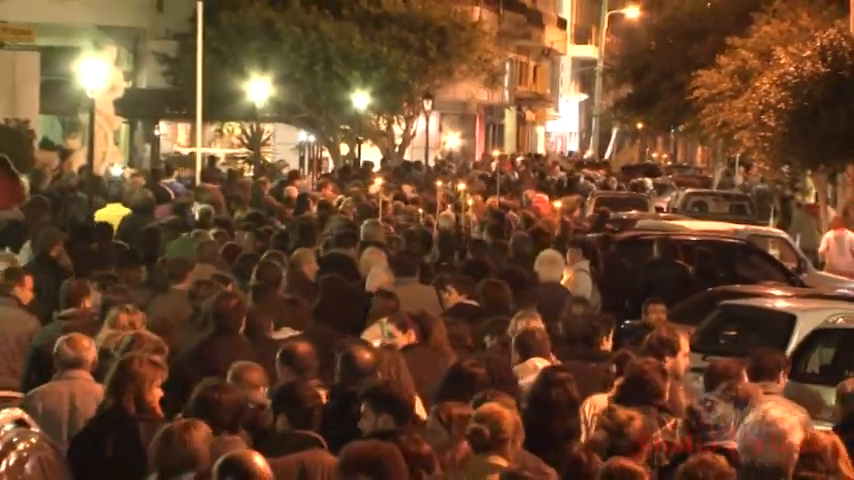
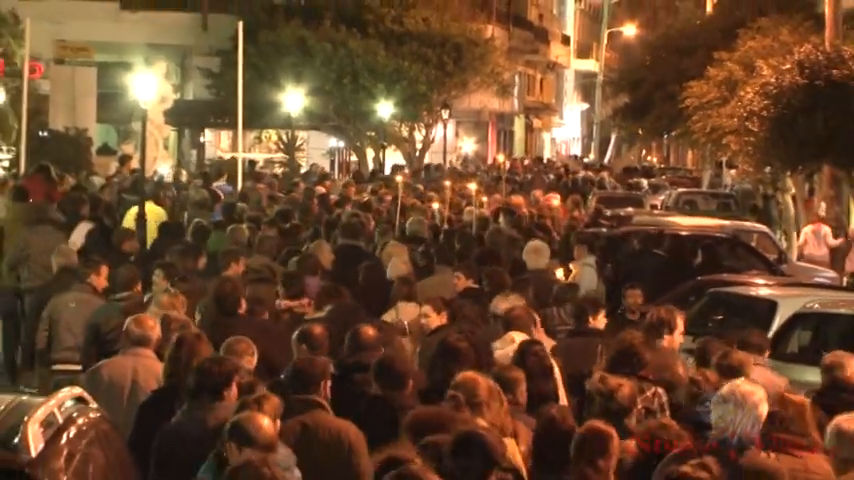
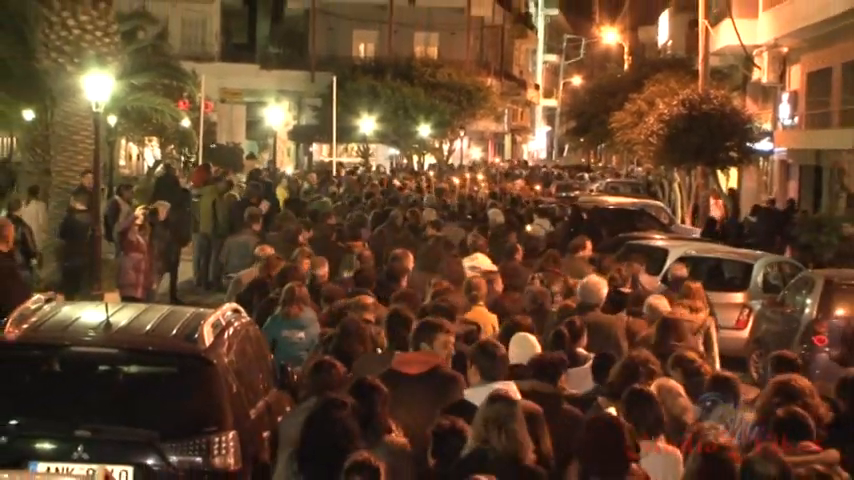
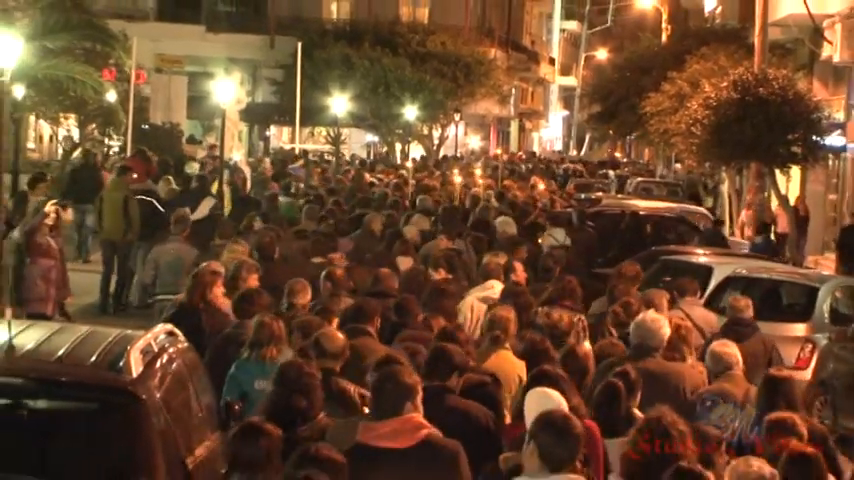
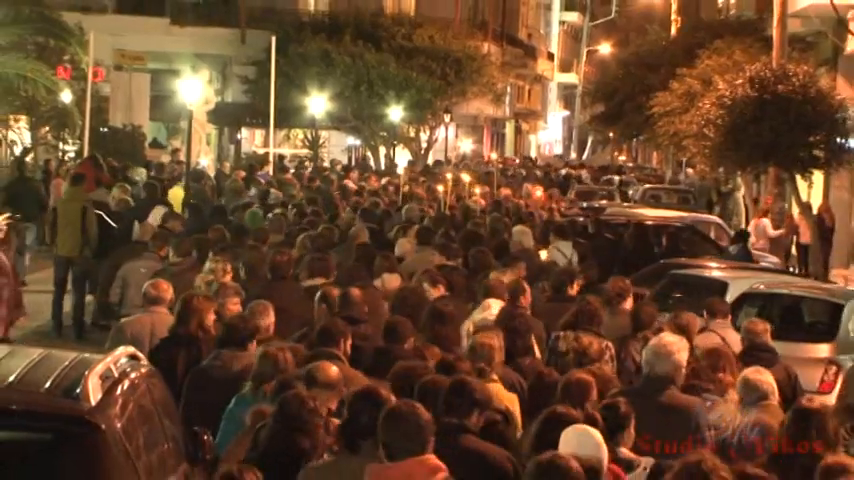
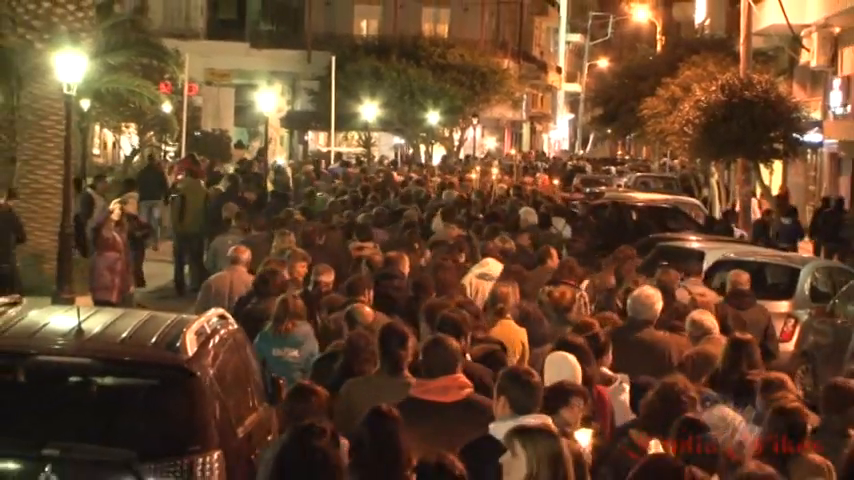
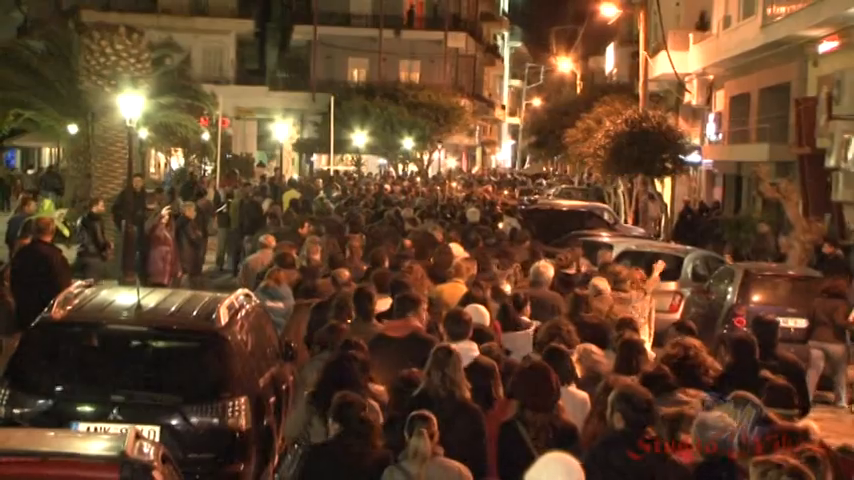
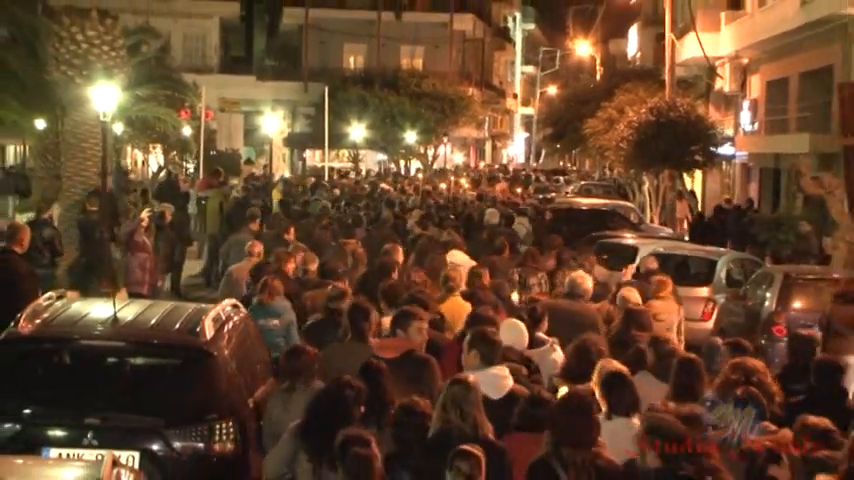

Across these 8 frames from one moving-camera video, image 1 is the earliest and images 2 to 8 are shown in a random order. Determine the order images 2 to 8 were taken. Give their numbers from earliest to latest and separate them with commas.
2, 5, 4, 6, 3, 8, 7
